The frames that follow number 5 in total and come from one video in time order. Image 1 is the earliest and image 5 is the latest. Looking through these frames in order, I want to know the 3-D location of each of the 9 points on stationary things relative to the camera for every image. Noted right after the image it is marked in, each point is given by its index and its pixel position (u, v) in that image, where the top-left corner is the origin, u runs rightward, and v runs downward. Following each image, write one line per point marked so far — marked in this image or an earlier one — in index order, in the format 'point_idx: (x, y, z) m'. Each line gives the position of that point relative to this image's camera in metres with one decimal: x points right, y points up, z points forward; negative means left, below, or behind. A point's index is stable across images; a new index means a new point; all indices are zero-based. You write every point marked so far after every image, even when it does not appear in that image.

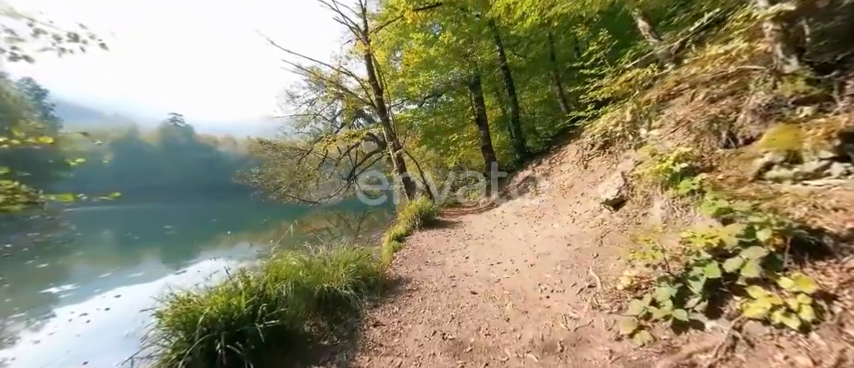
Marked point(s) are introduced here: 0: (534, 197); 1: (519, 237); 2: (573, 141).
0: (+3.2, -0.4, +7.8) m
1: (+1.8, -1.0, +5.1) m
2: (+5.1, +1.5, +9.2) m
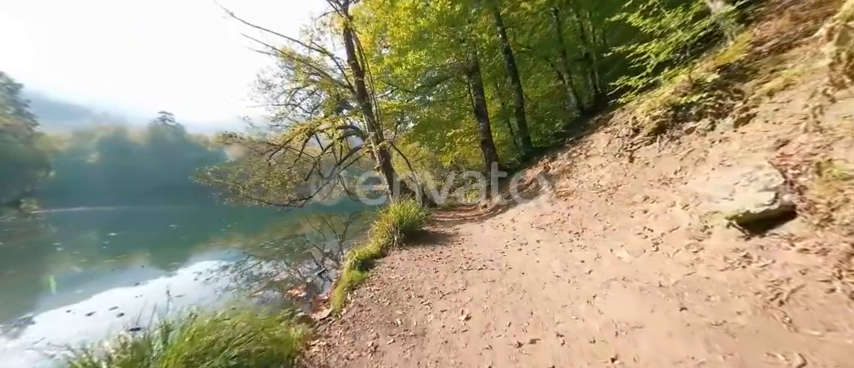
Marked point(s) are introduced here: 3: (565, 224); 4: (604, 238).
0: (+2.8, -0.4, +5.8) m
1: (+1.5, -1.0, +3.0) m
2: (+4.8, +1.5, +7.2) m
3: (+2.3, -0.7, +4.3) m
4: (+2.2, -0.7, +3.3) m
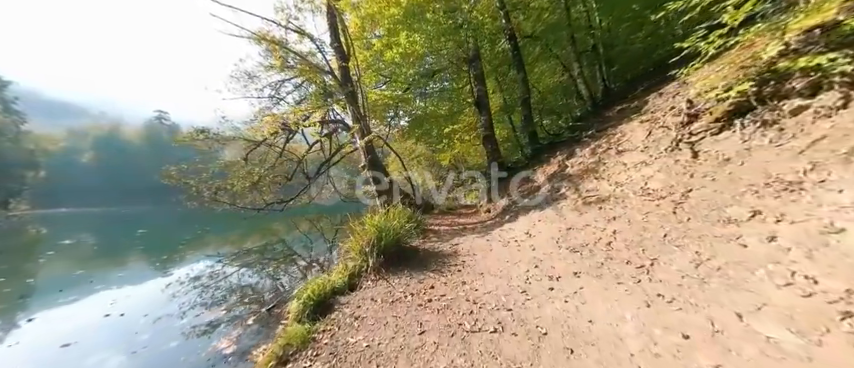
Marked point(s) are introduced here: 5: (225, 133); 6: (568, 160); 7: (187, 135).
0: (+2.6, -0.4, +4.4) m
1: (+1.3, -1.1, +1.6) m
2: (+4.6, +1.4, +5.8) m
3: (+2.1, -0.7, +2.9) m
4: (+2.1, -0.8, +1.9) m
5: (-8.2, +2.1, +10.3) m
6: (+3.7, +0.6, +6.8) m
7: (-8.3, +1.7, +9.2) m
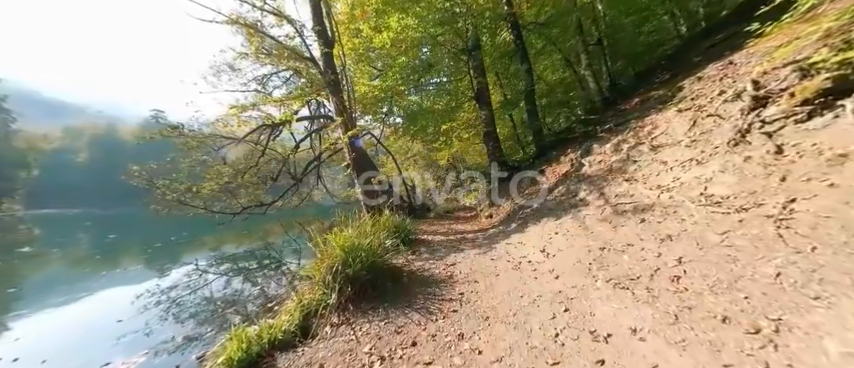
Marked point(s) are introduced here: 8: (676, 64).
0: (+2.4, -0.5, +3.4) m
1: (+1.1, -1.1, +0.7) m
2: (+4.4, +1.4, +4.8) m
3: (+1.9, -0.8, +1.9) m
4: (+1.9, -0.8, +0.9) m
5: (-8.4, +2.0, +9.3) m
6: (+3.5, +0.6, +5.9) m
7: (-8.4, +1.7, +8.2) m
8: (+8.1, +3.9, +8.7) m
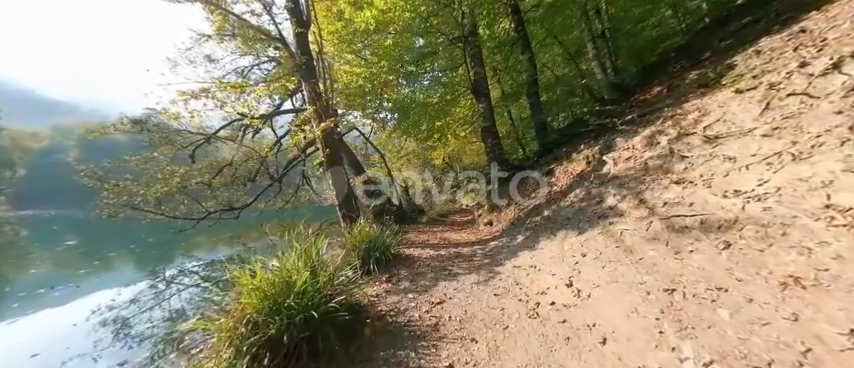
0: (+2.2, -0.5, +2.4) m
1: (+0.9, -1.2, -0.4) m
2: (+4.2, +1.4, +3.8) m
3: (+1.7, -0.8, +0.9) m
4: (+1.7, -0.9, -0.1) m
5: (-8.7, +2.0, +8.1) m
6: (+3.3, +0.5, +4.8) m
7: (-8.7, +1.6, +7.0) m
8: (+7.8, +3.9, +7.7) m
